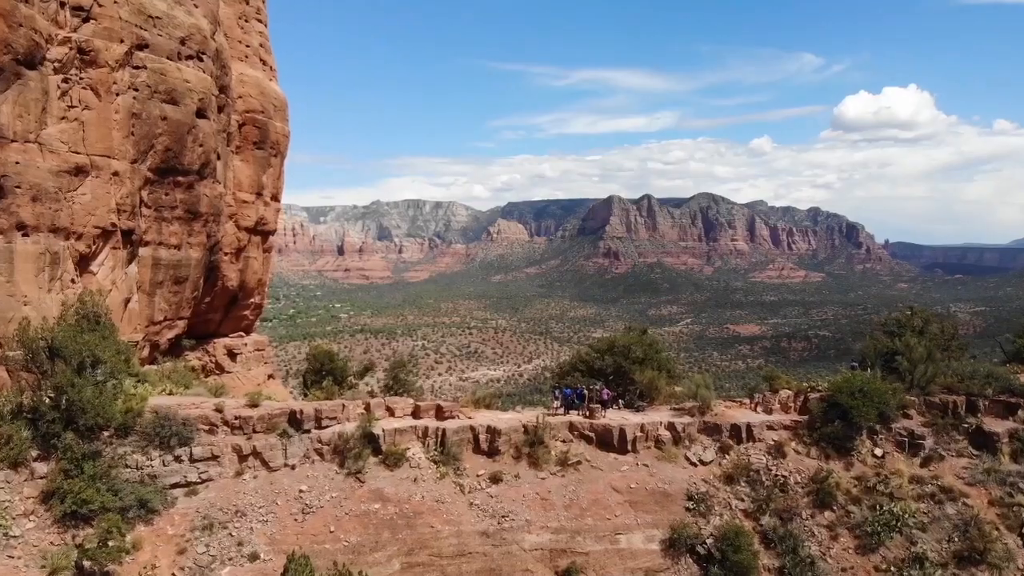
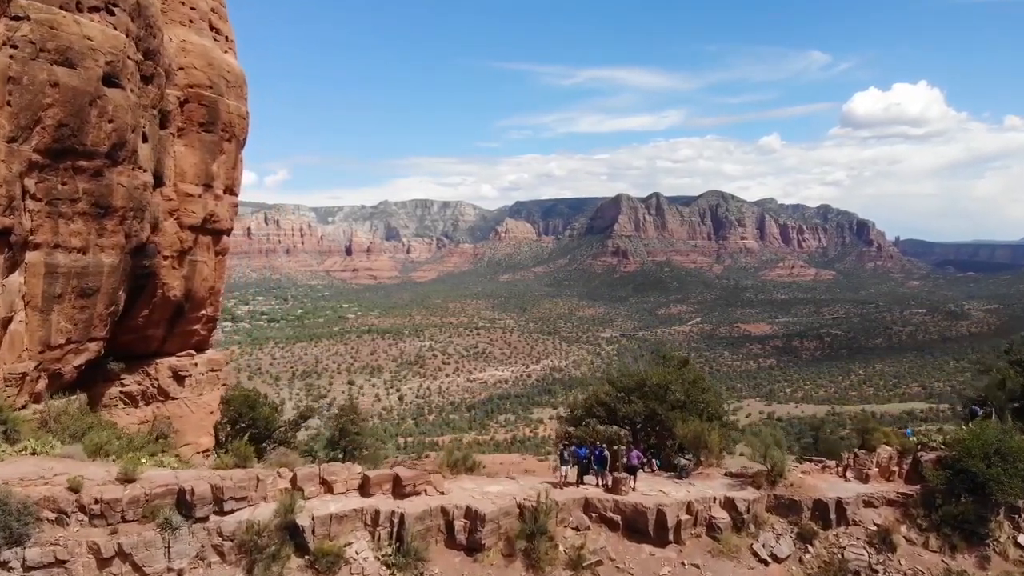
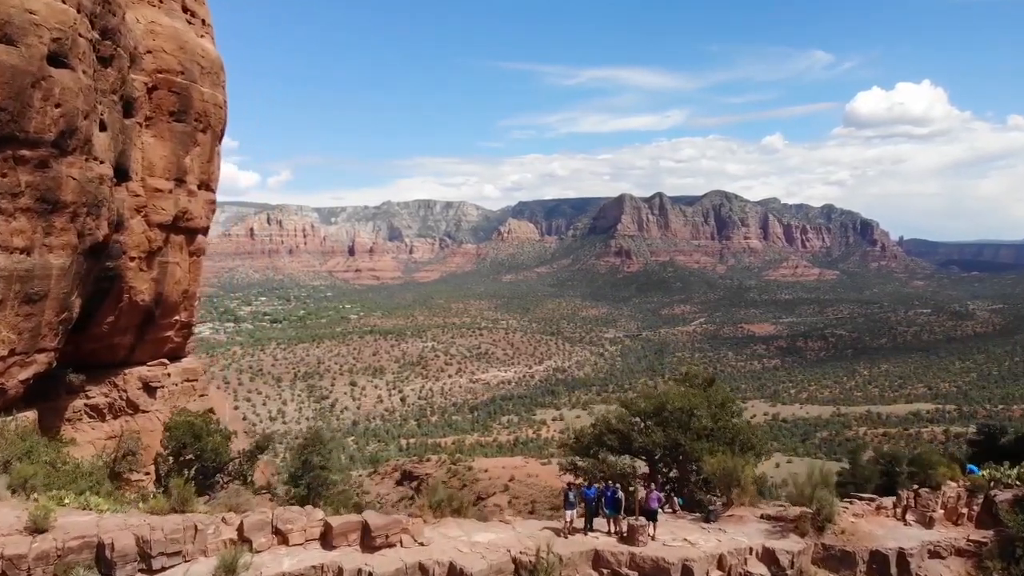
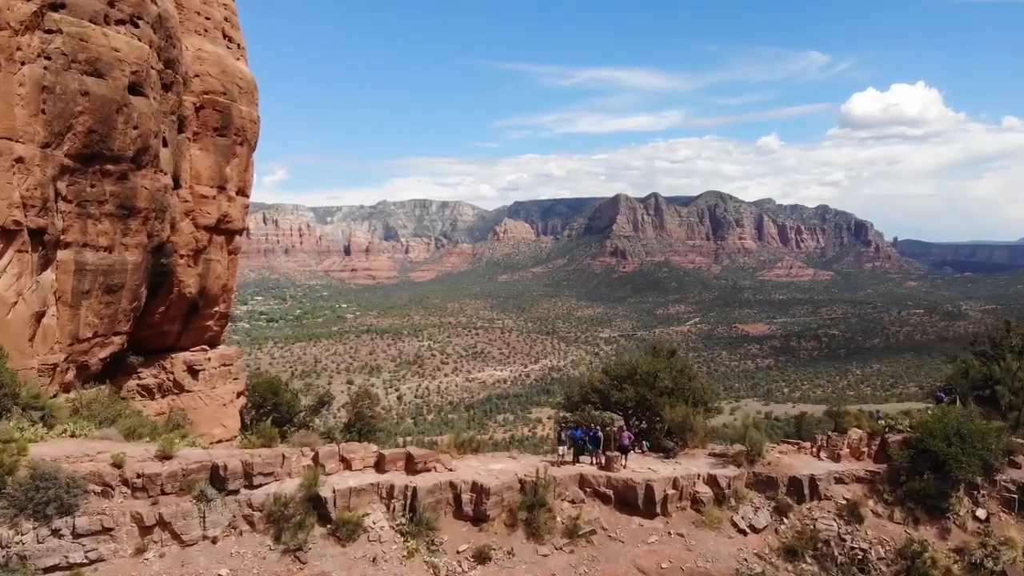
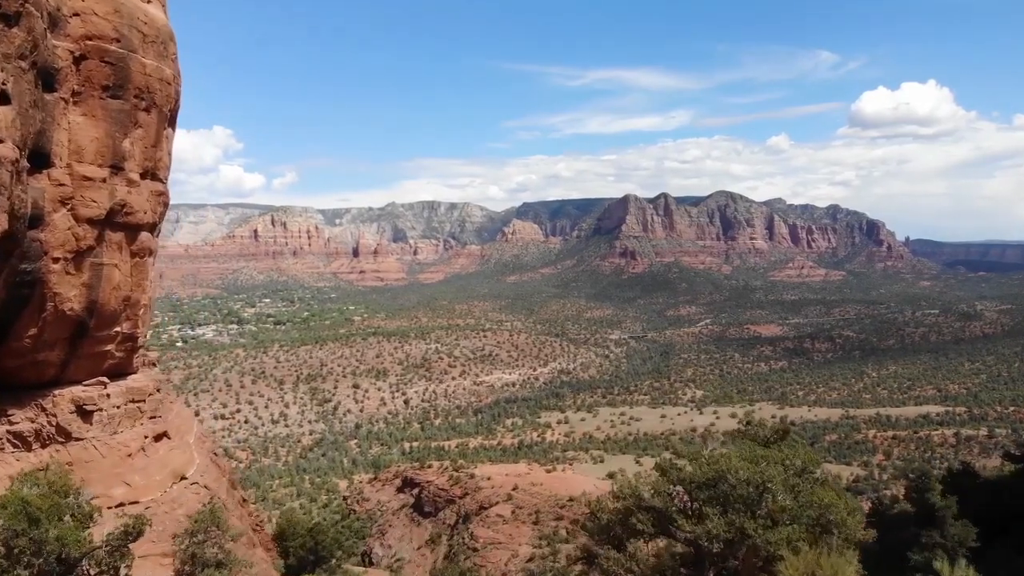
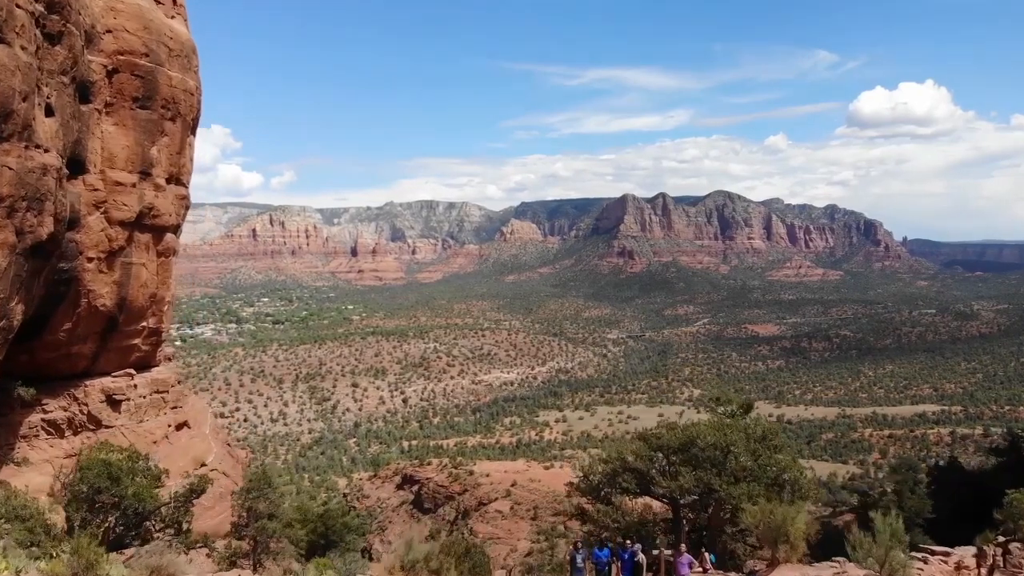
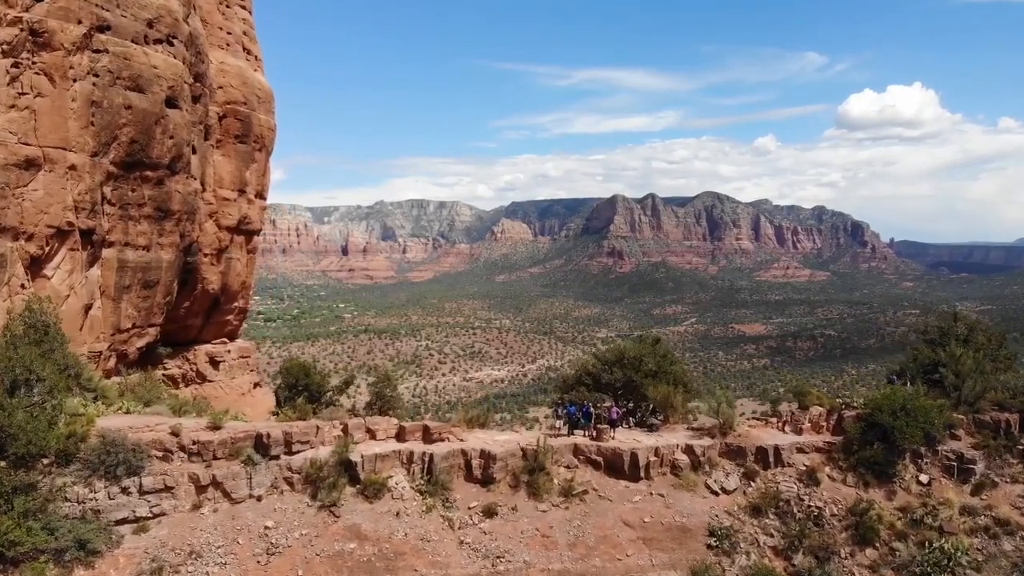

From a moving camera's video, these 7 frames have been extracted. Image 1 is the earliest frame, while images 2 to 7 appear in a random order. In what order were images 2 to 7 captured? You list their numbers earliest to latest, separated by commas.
7, 4, 2, 3, 6, 5
